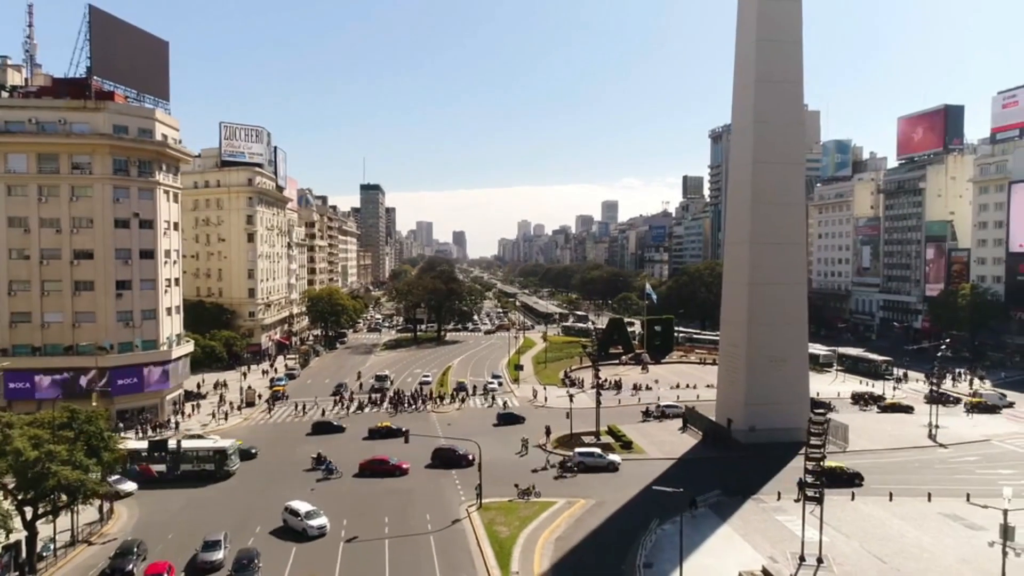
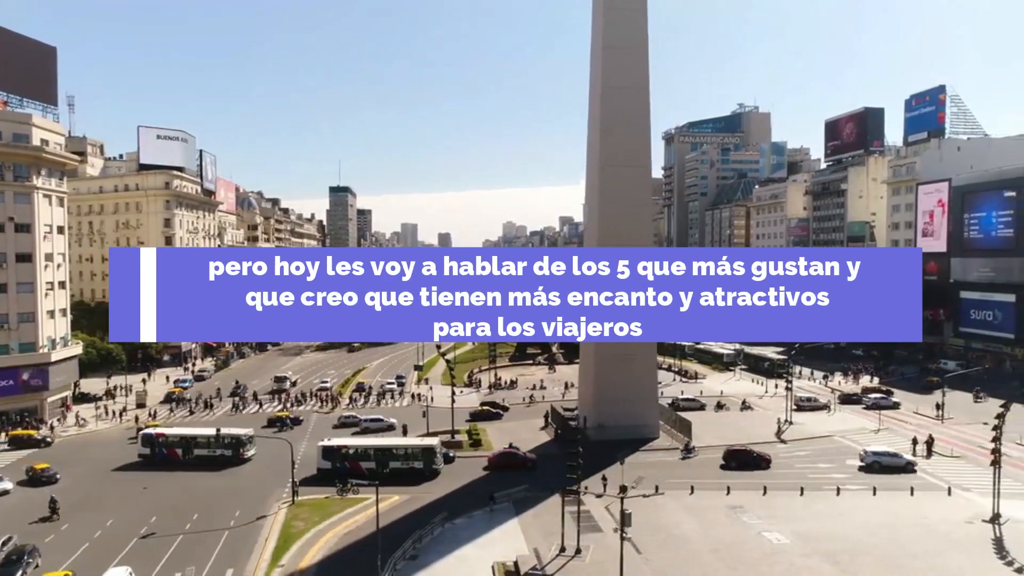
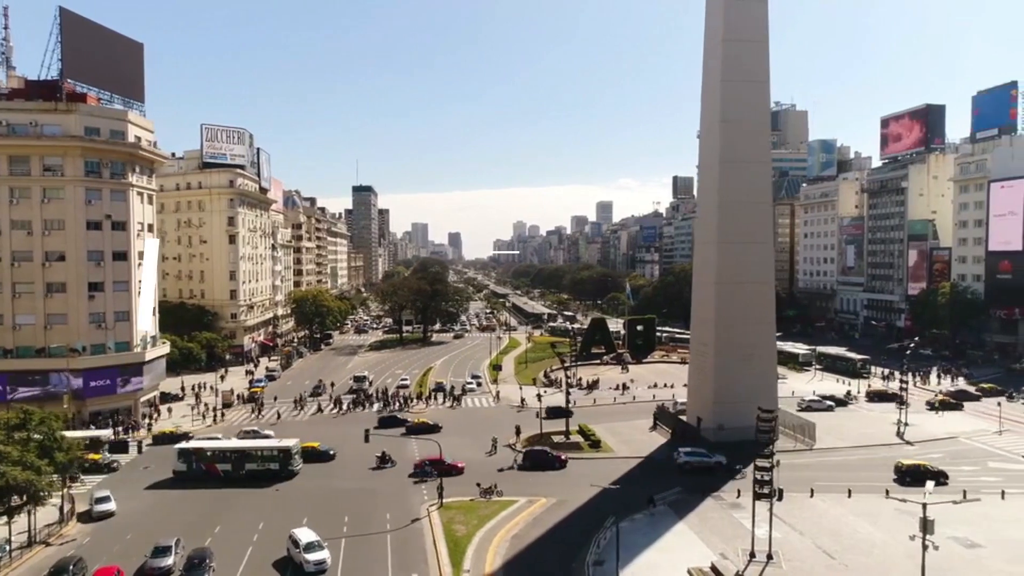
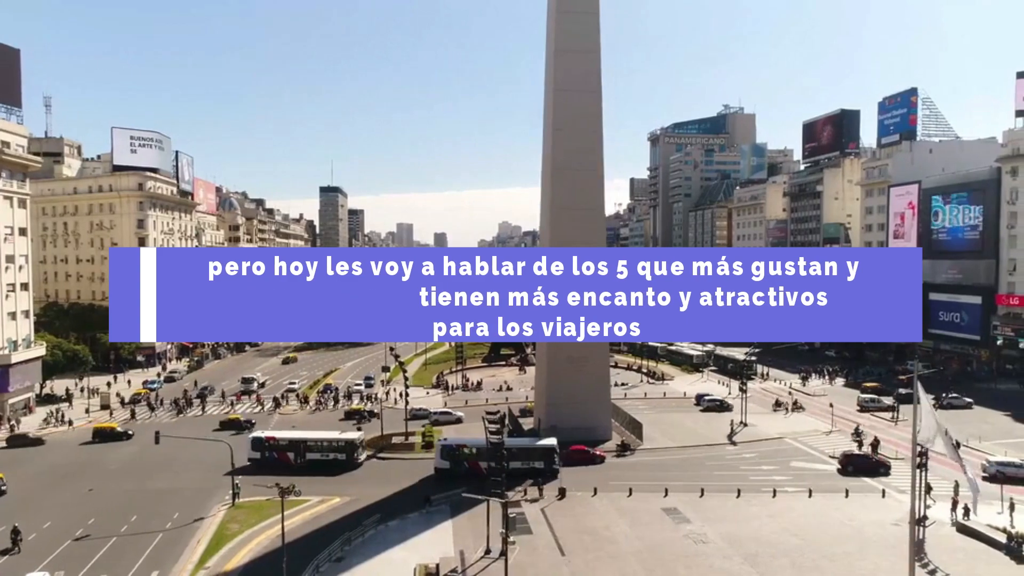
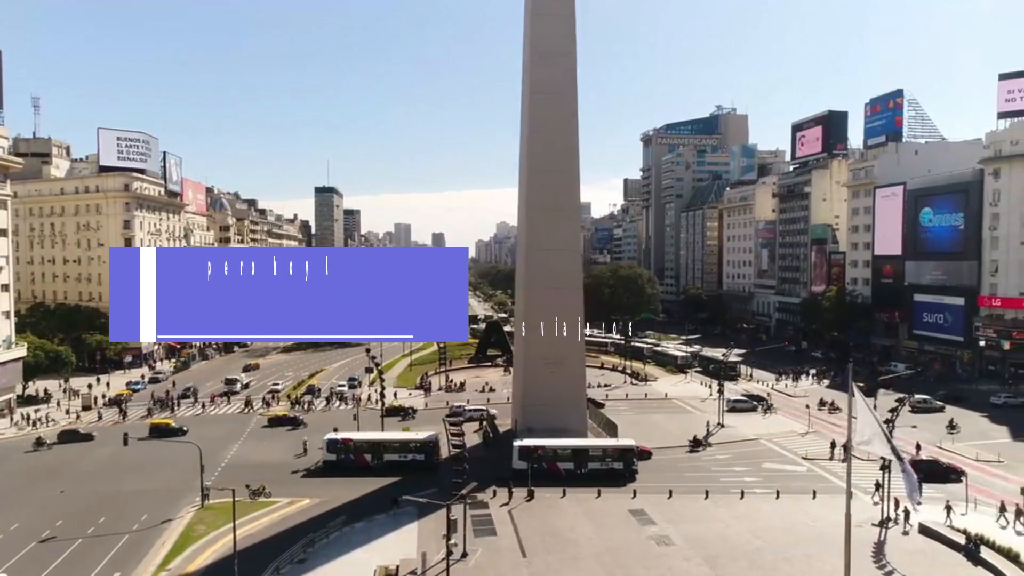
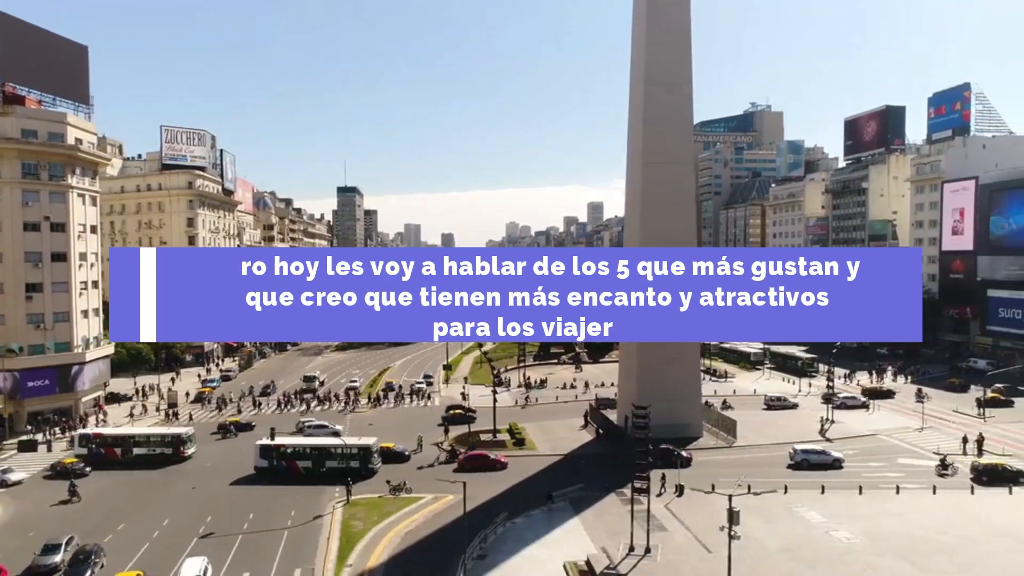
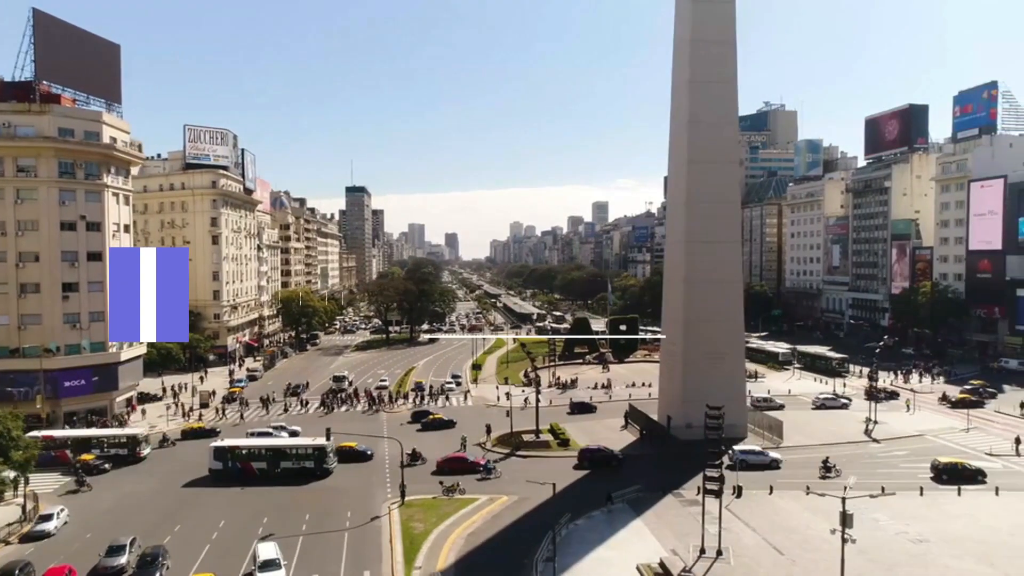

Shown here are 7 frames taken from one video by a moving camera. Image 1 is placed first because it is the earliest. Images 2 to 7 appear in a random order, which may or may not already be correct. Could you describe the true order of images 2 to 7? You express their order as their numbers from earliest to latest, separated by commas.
3, 7, 6, 2, 4, 5
